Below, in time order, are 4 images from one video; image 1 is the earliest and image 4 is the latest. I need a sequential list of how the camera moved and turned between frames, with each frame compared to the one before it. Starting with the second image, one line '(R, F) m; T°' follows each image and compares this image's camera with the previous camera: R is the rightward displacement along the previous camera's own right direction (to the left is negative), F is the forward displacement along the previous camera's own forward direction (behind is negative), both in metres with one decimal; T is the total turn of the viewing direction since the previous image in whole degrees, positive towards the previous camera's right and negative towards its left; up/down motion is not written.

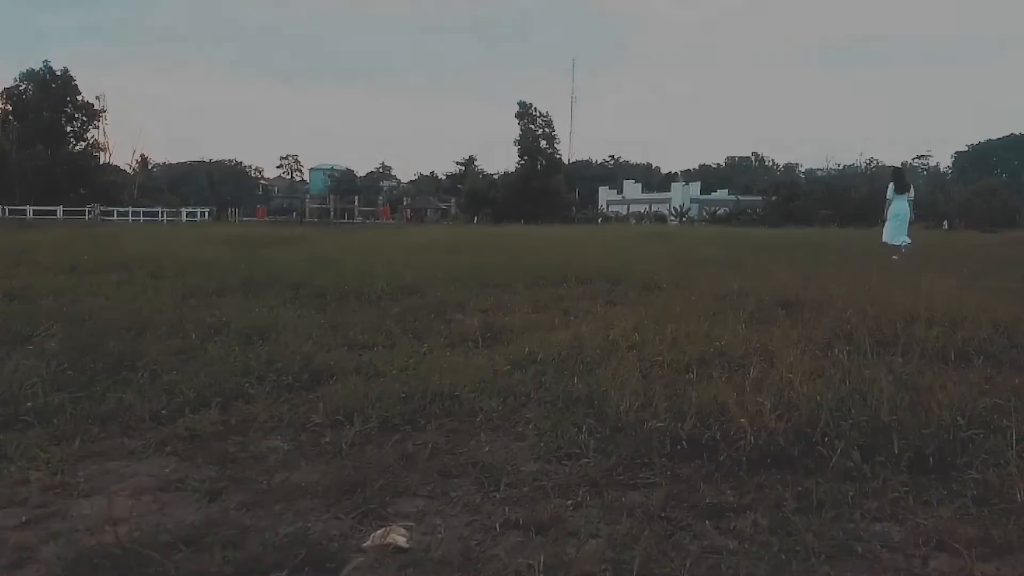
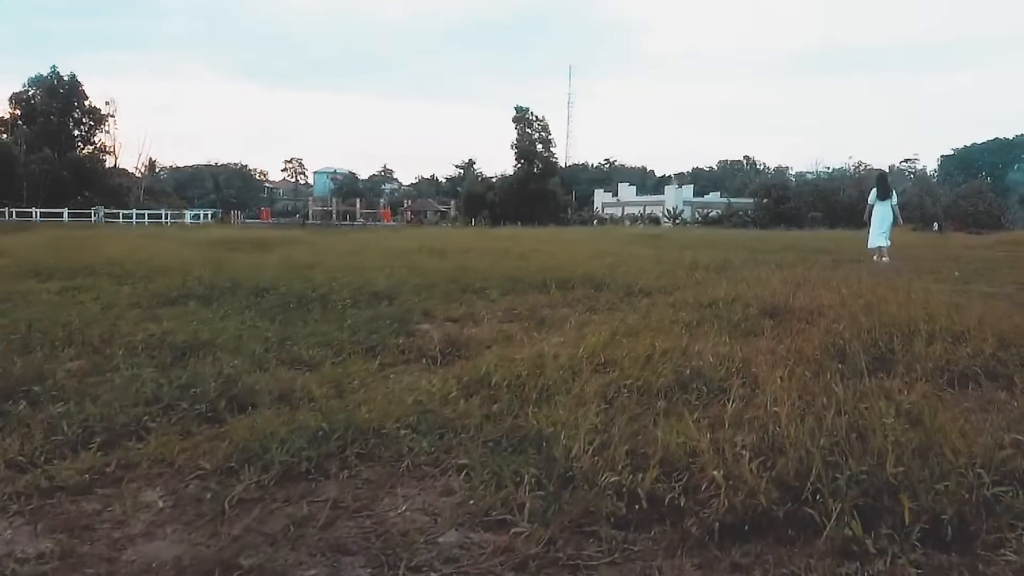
(+0.2, +0.4) m; +1°
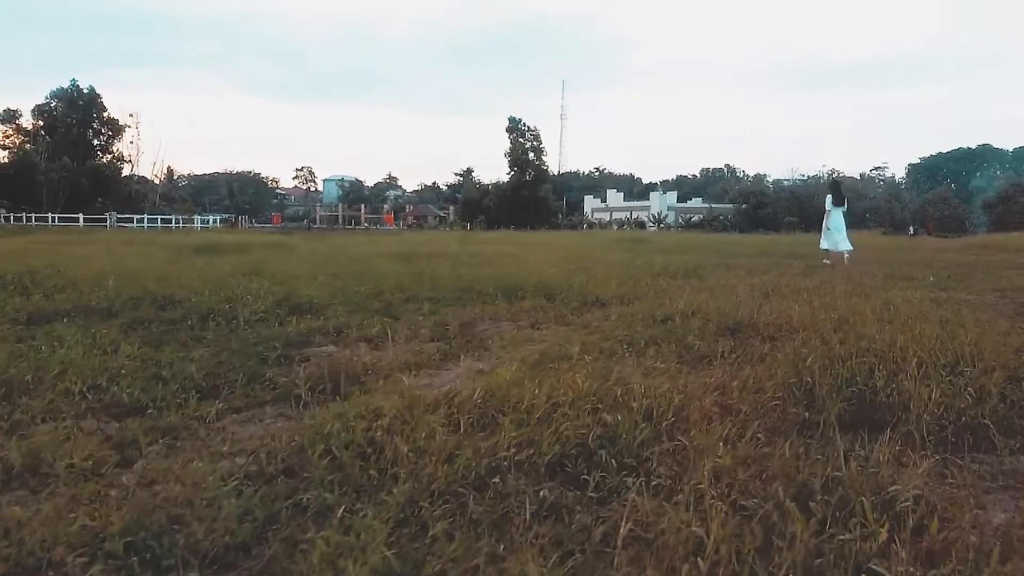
(+0.4, +0.8) m; +2°
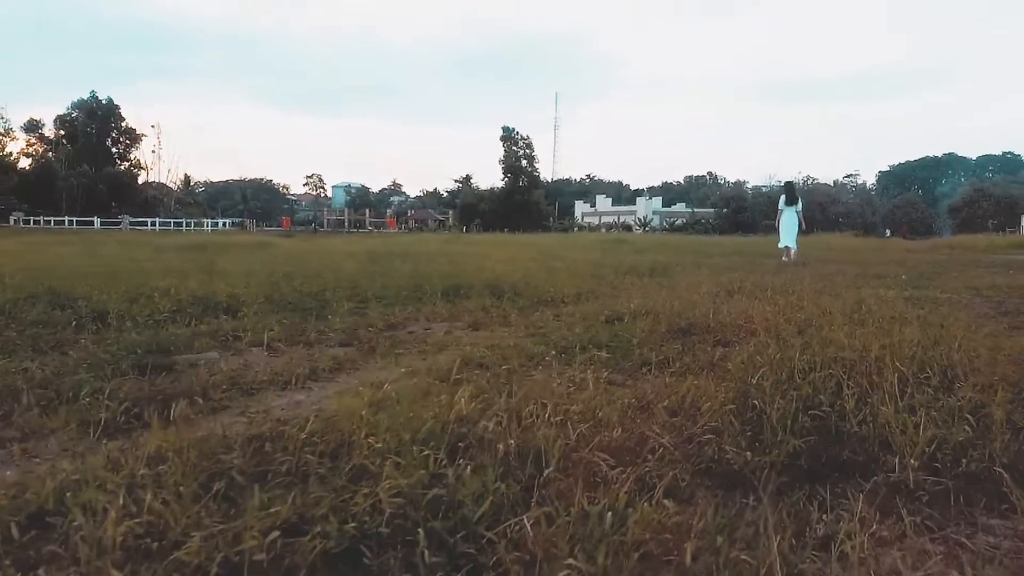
(+0.3, +0.7) m; +2°
